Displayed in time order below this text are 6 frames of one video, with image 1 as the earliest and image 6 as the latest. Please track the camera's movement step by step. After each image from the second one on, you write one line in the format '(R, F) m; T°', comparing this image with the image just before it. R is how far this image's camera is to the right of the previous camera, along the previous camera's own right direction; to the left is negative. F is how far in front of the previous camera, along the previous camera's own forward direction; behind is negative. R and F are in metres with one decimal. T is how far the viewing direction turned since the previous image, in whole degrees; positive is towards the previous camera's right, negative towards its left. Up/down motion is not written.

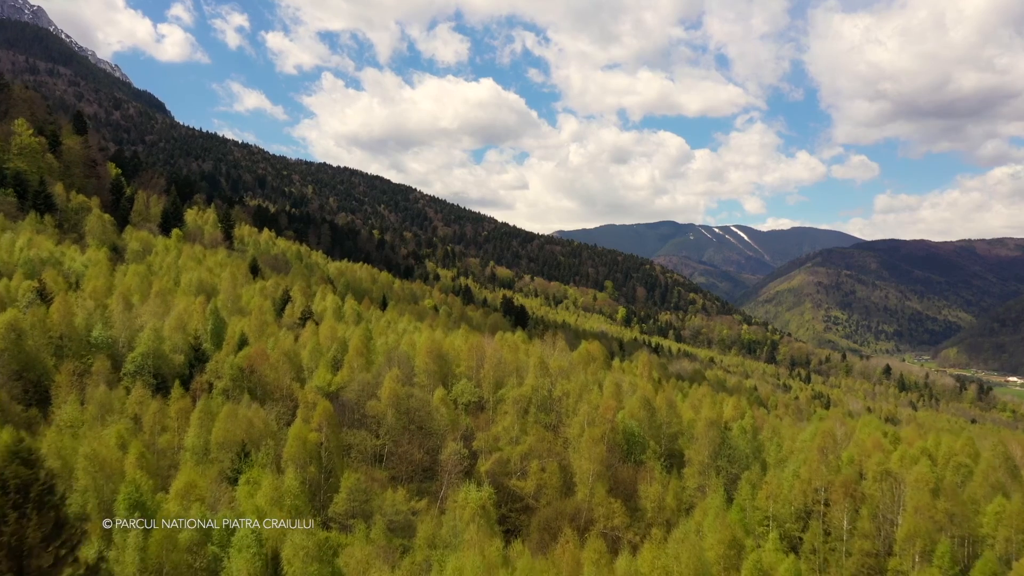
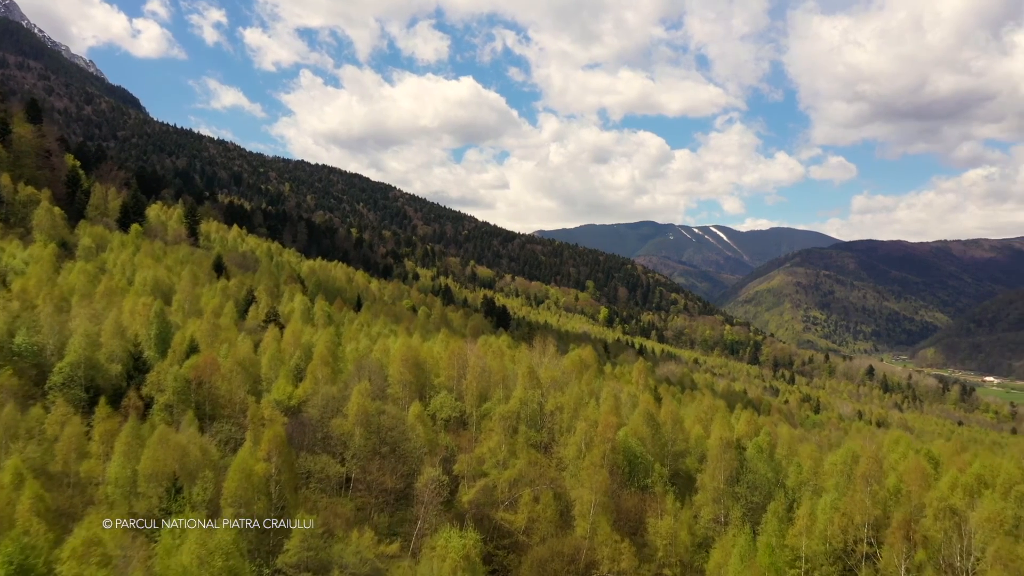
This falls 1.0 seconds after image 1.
(-0.7, +8.3) m; +2°
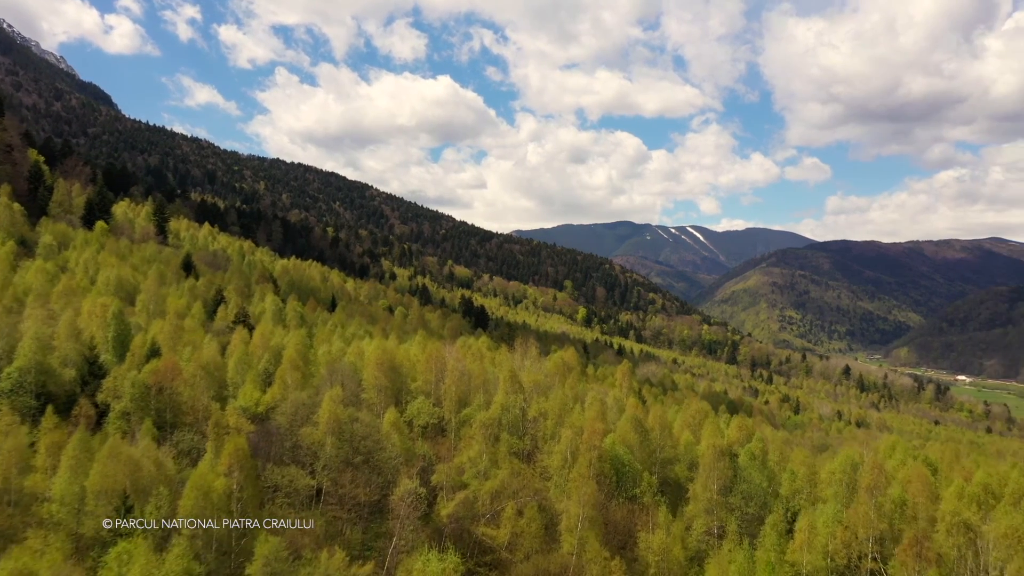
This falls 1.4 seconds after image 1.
(-0.3, +3.1) m; +2°
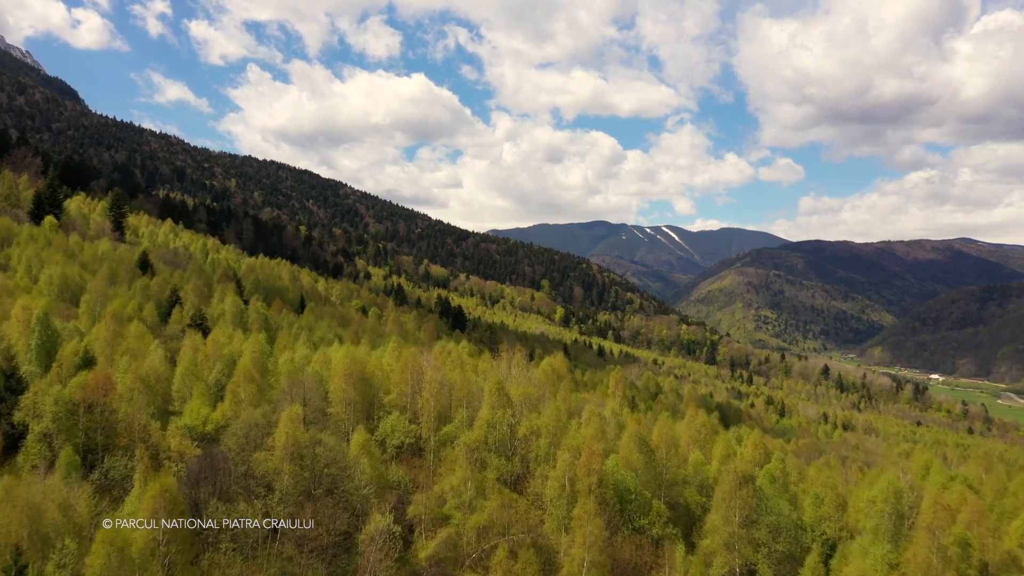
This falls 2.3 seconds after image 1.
(-1.1, +7.4) m; +3°
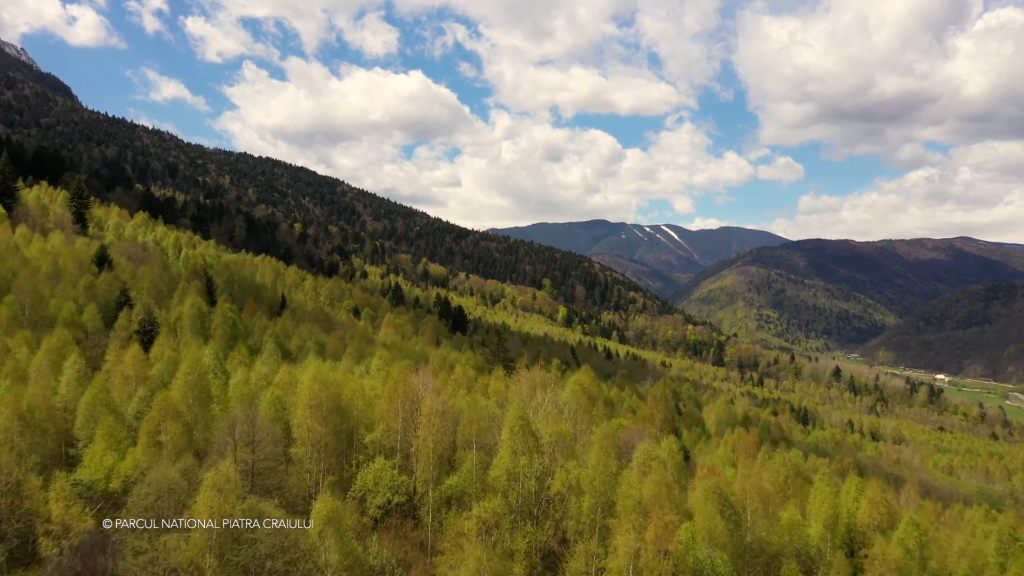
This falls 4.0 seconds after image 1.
(-2.4, +15.8) m; 0°
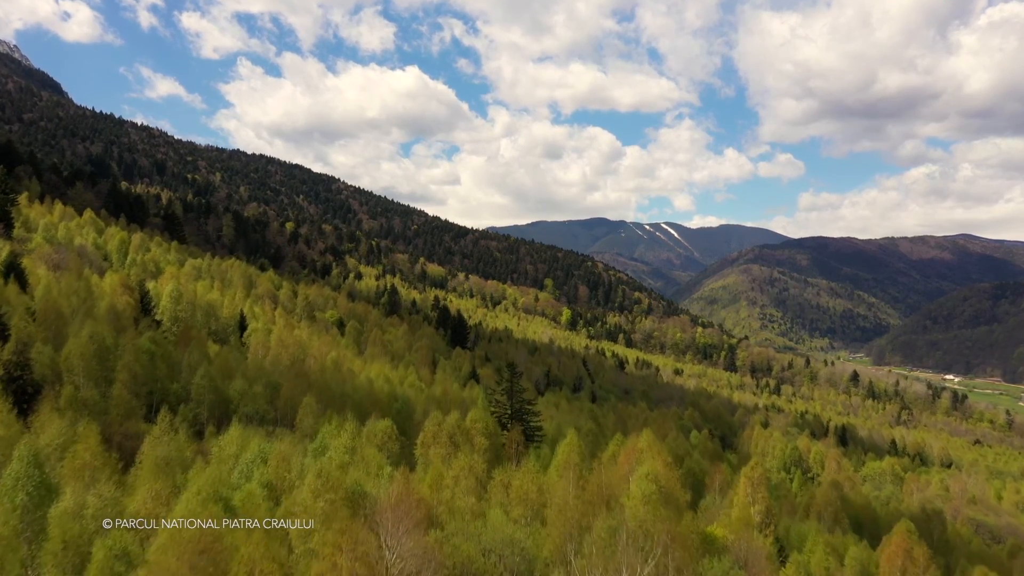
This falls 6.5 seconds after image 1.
(-2.7, +22.9) m; 0°
